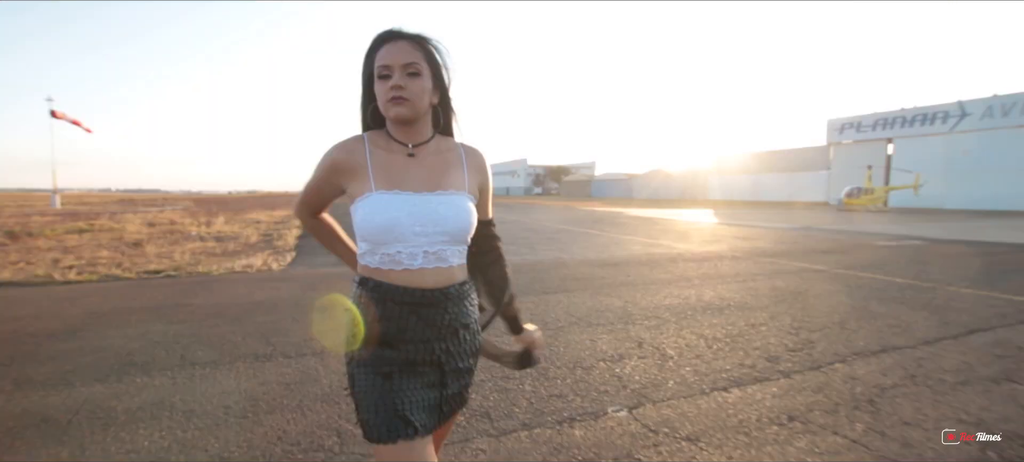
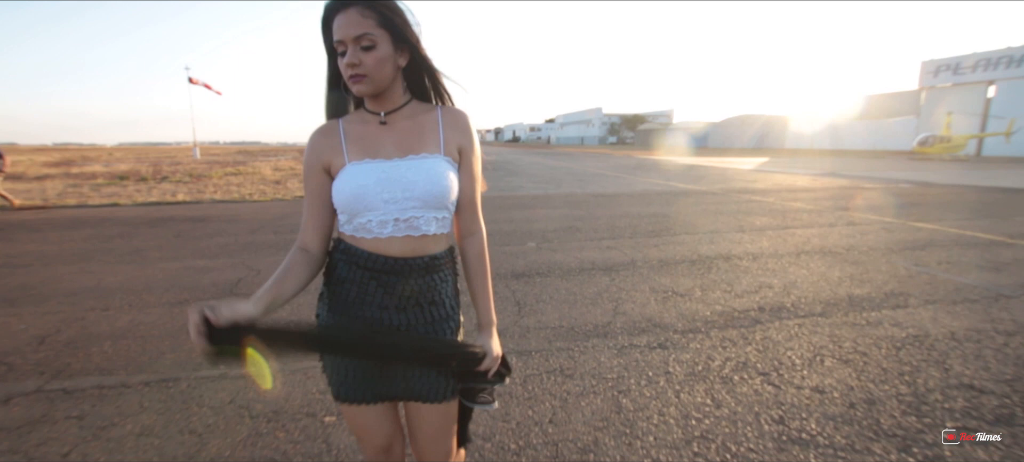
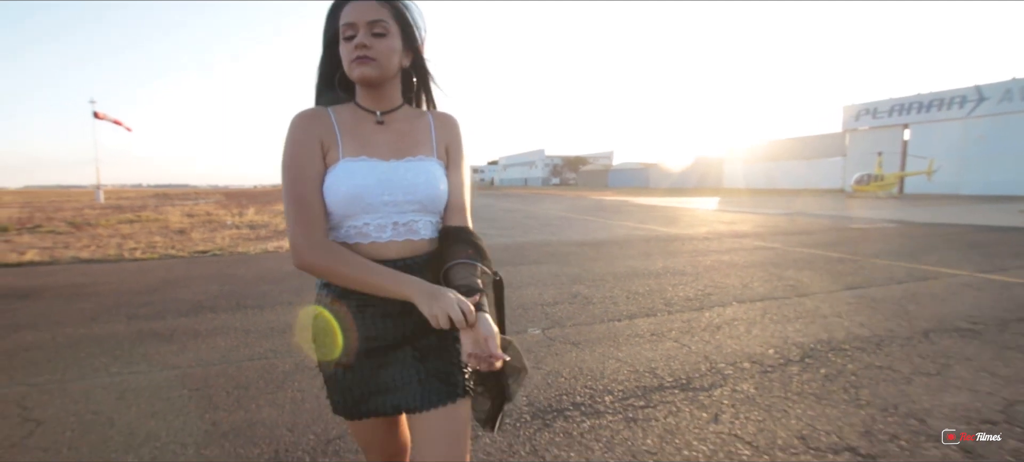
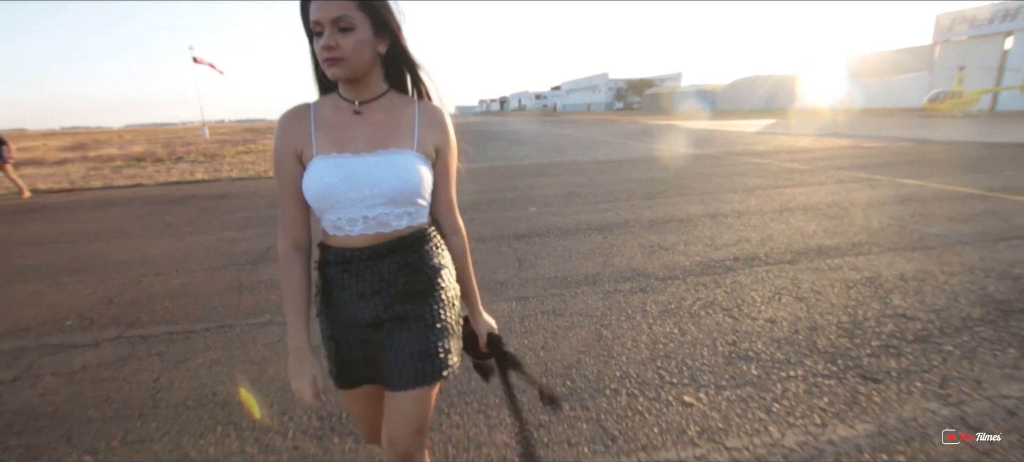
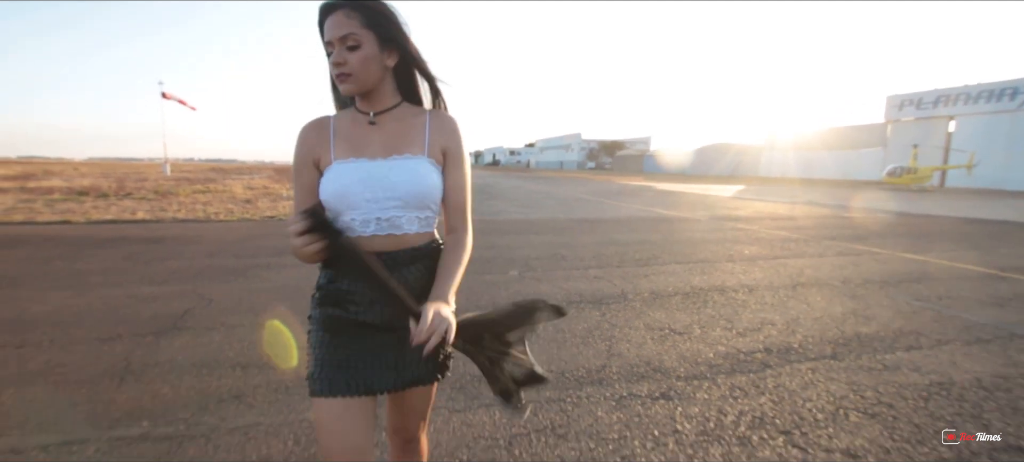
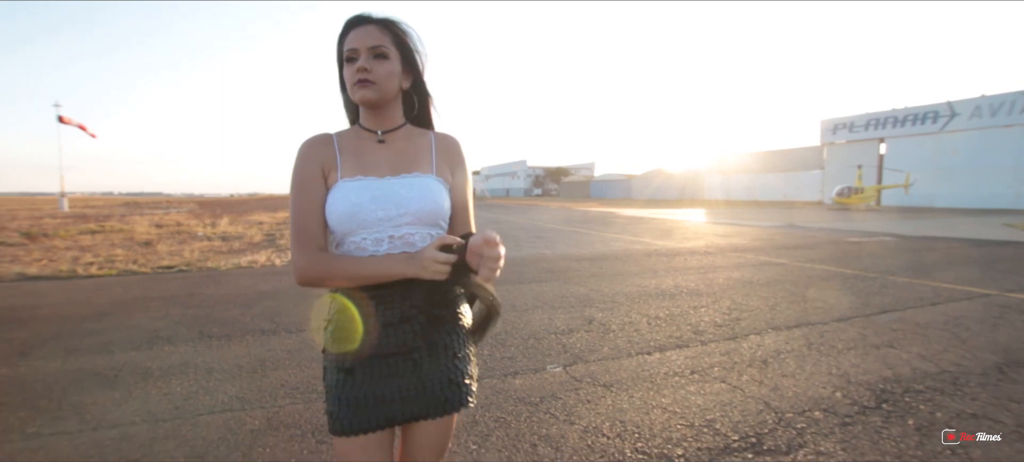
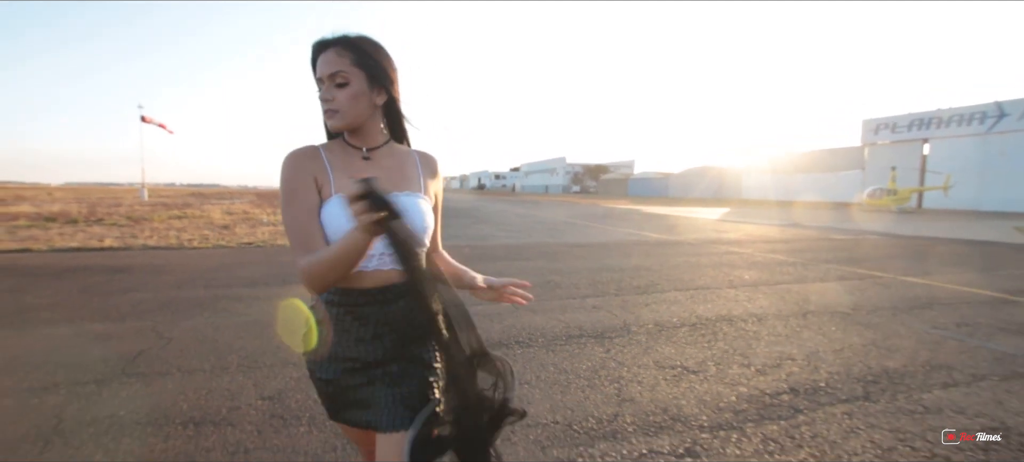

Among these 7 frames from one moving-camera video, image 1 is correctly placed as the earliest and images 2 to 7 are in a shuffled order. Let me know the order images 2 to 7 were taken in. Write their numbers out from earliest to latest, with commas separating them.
6, 3, 7, 5, 2, 4
